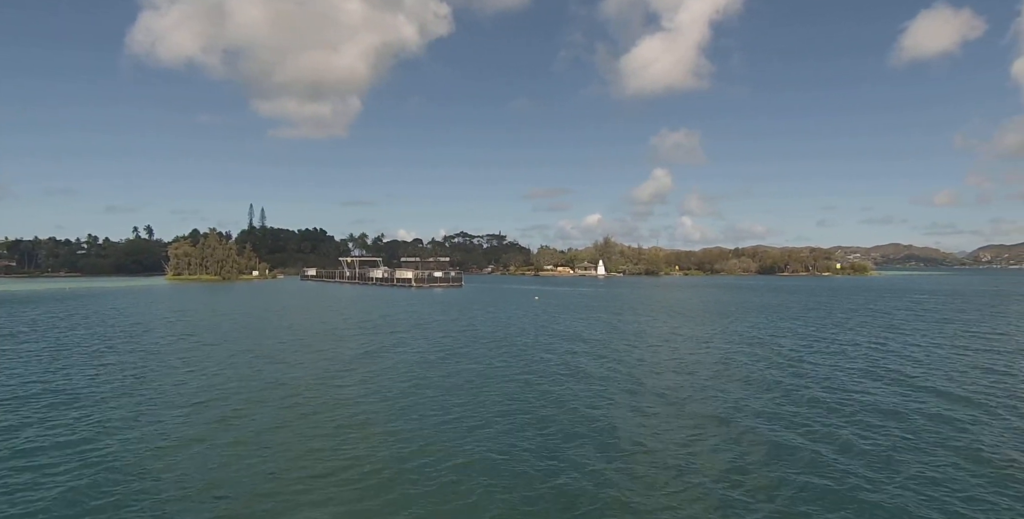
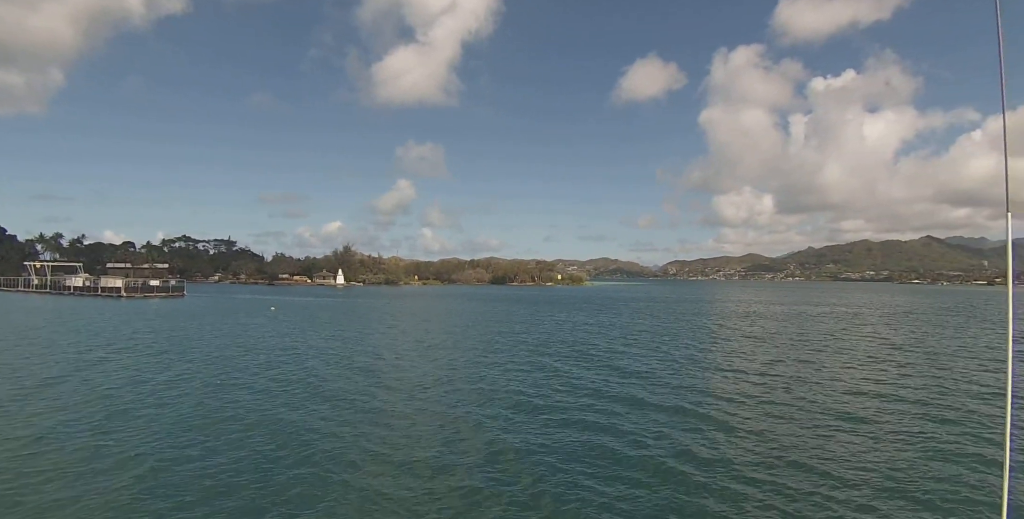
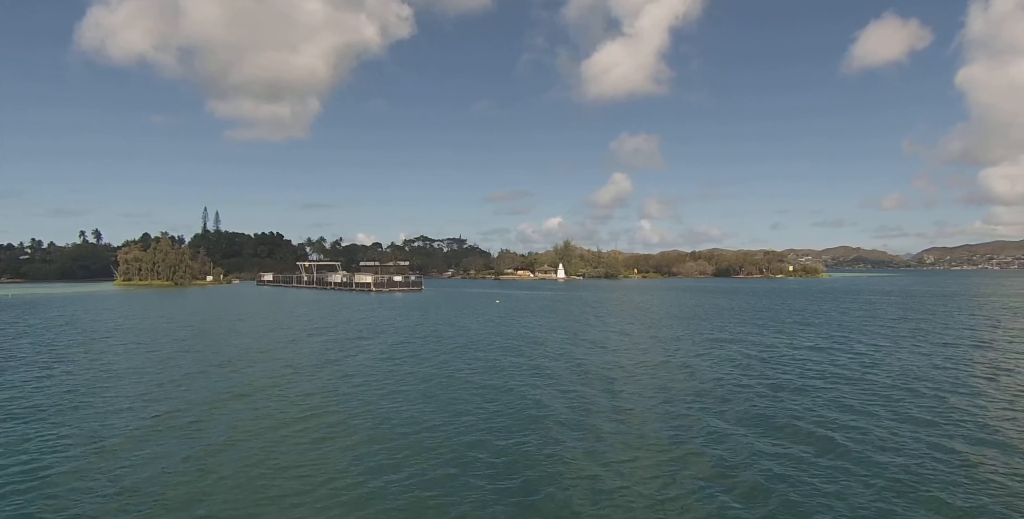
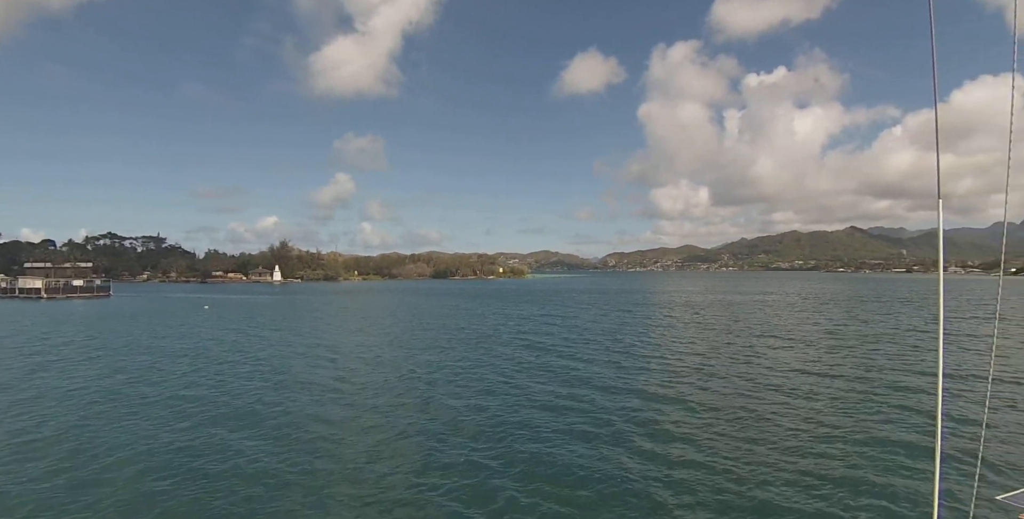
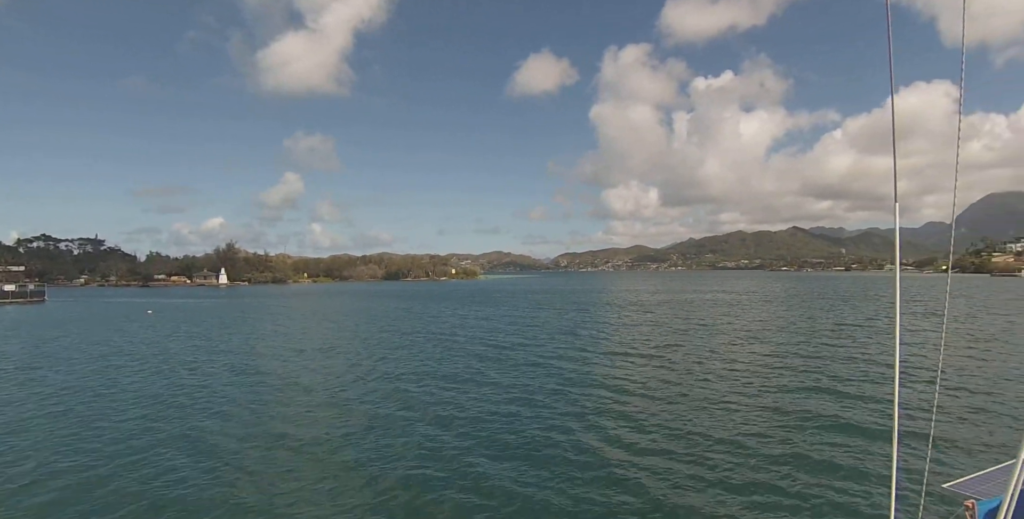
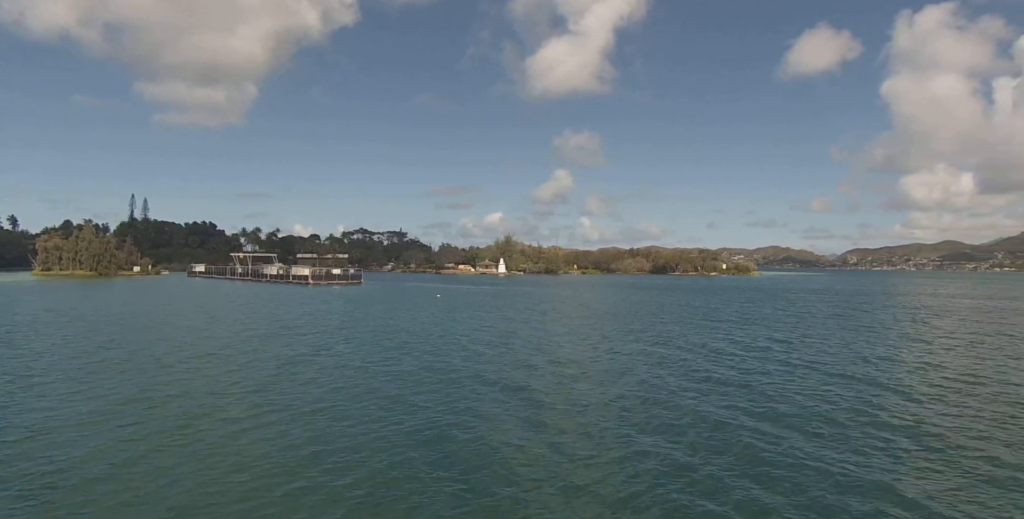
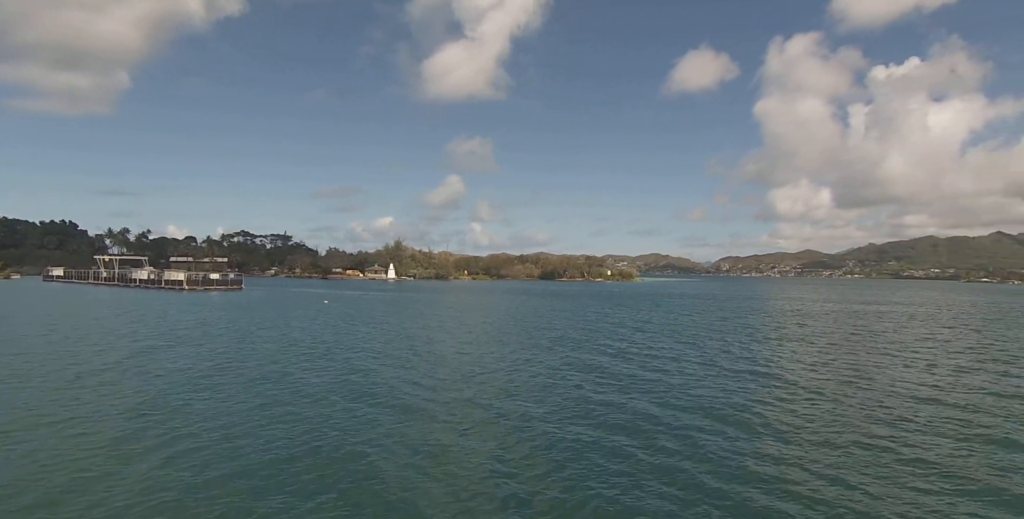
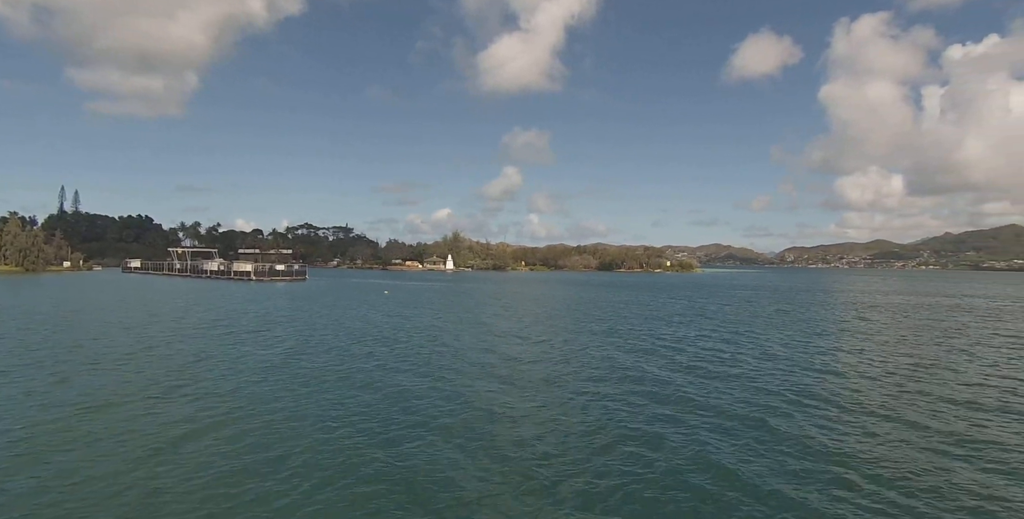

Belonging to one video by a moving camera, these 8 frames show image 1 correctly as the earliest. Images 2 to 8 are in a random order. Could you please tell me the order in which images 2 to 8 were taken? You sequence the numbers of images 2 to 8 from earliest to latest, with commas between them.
3, 6, 8, 7, 2, 4, 5
